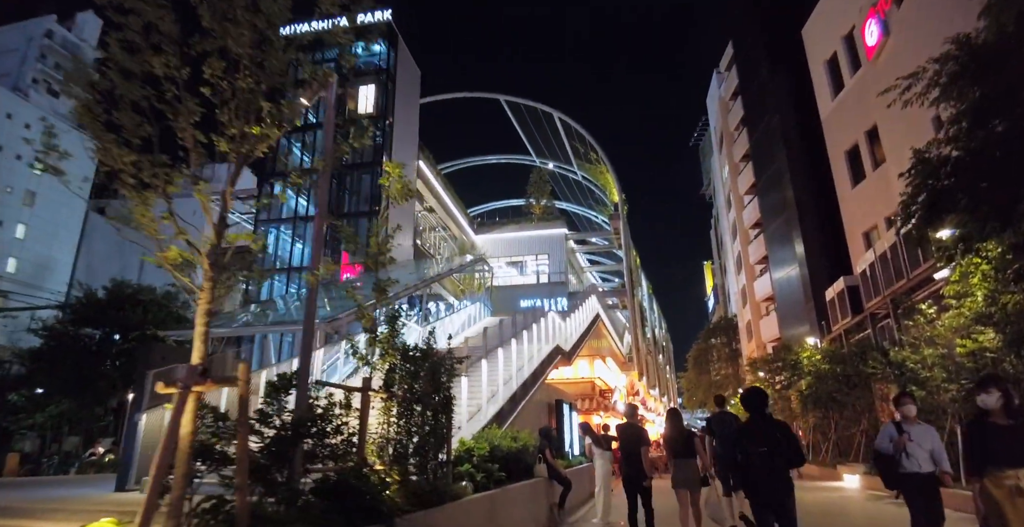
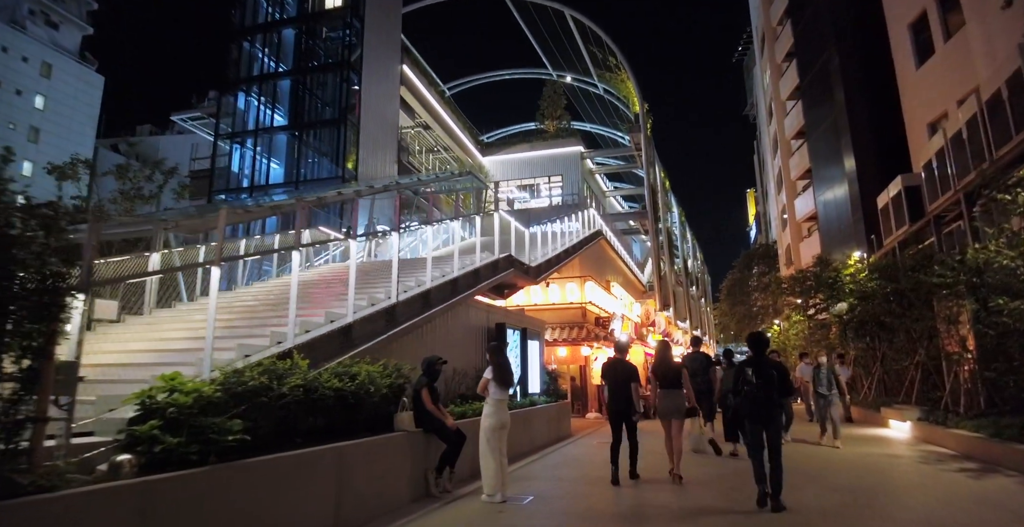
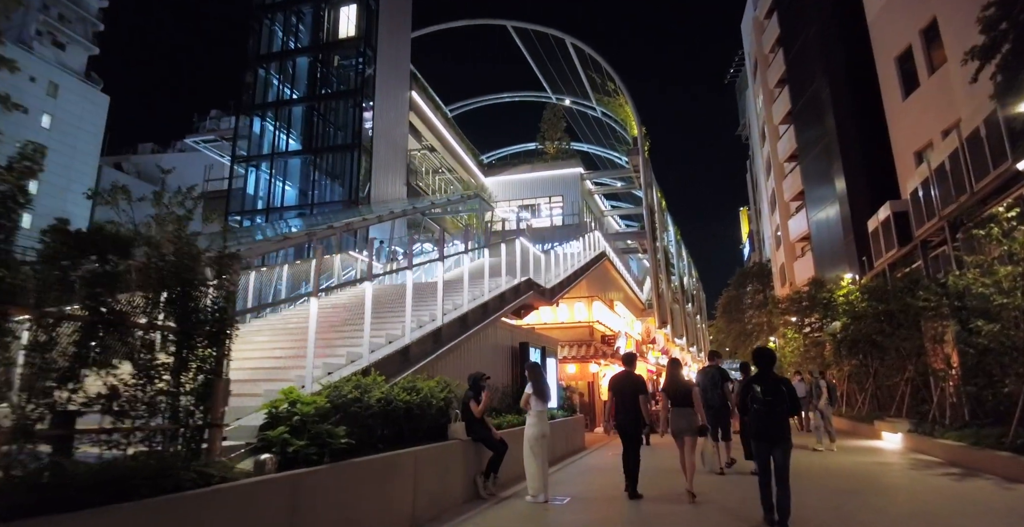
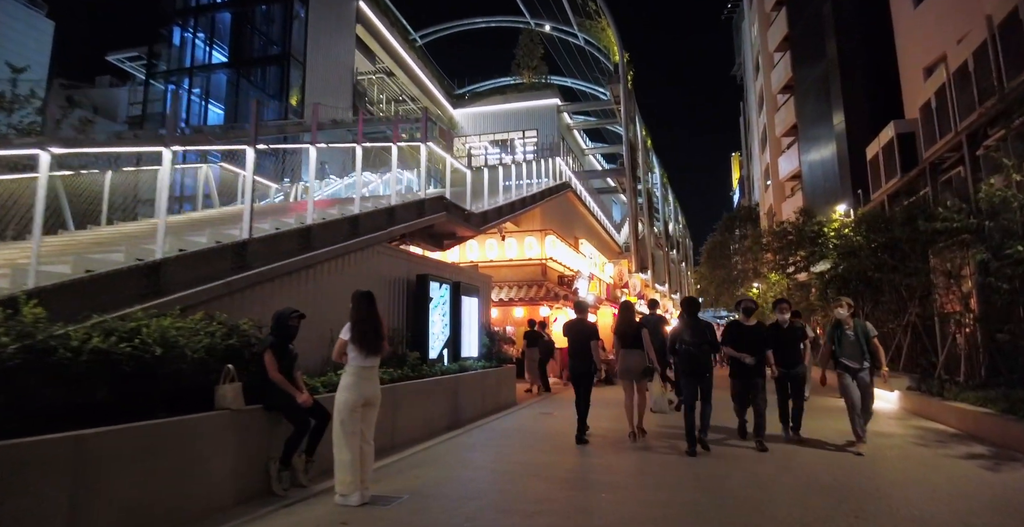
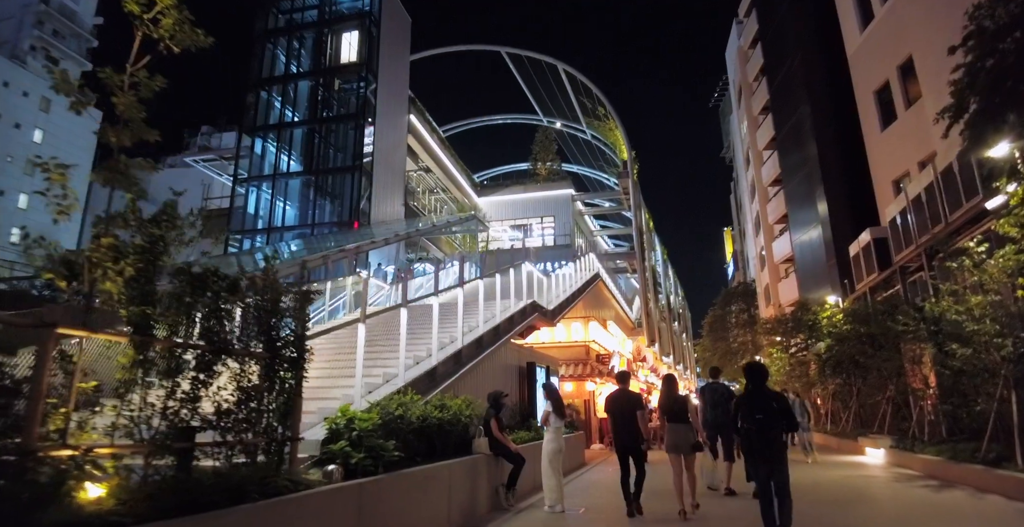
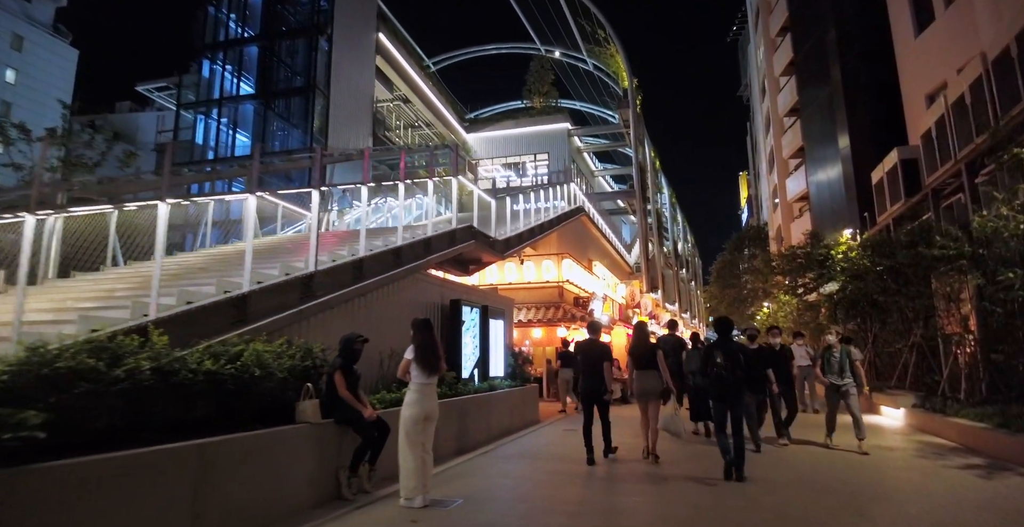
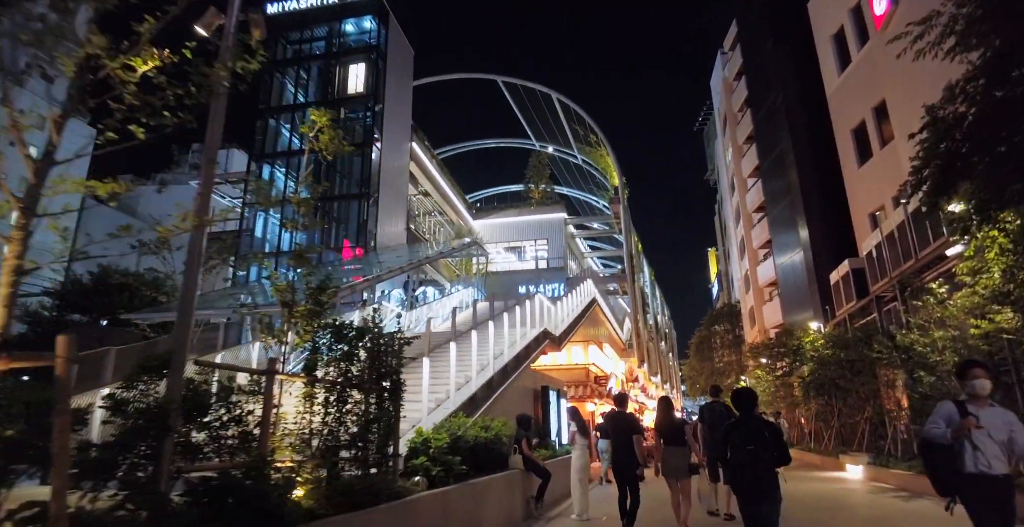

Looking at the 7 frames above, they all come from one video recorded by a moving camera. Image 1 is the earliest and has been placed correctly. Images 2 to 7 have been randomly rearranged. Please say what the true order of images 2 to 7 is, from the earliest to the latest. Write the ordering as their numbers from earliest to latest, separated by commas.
7, 5, 3, 2, 6, 4
